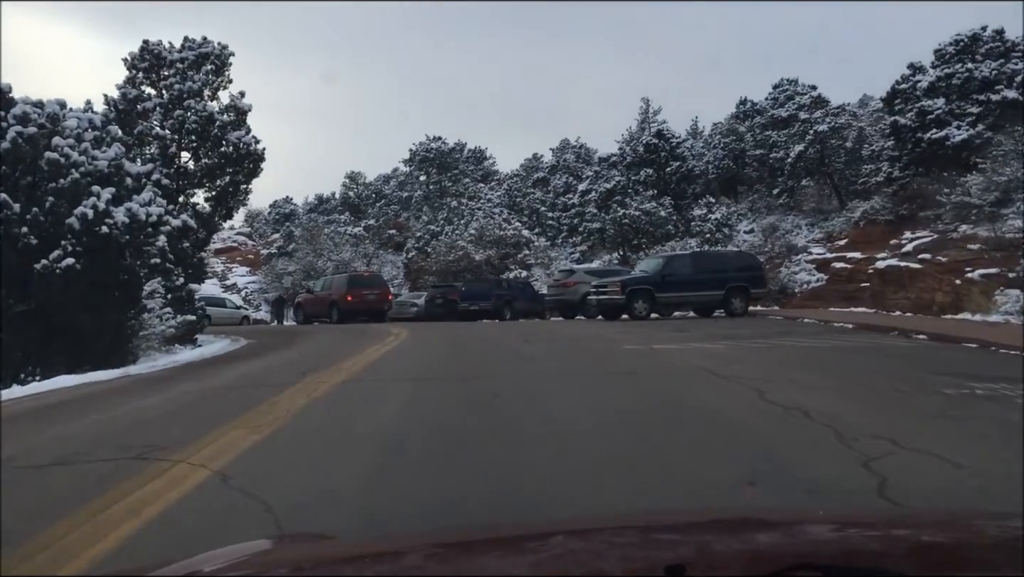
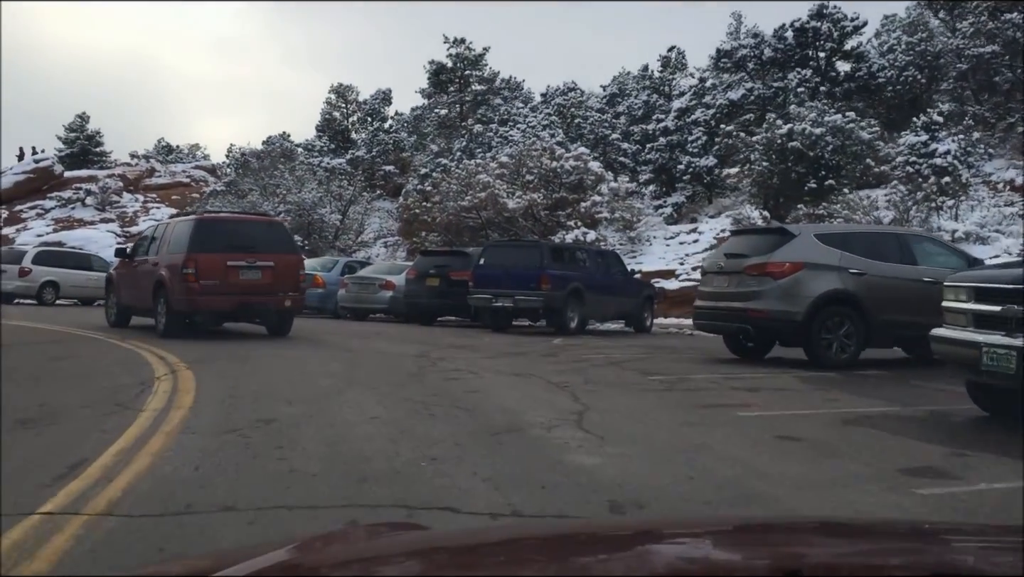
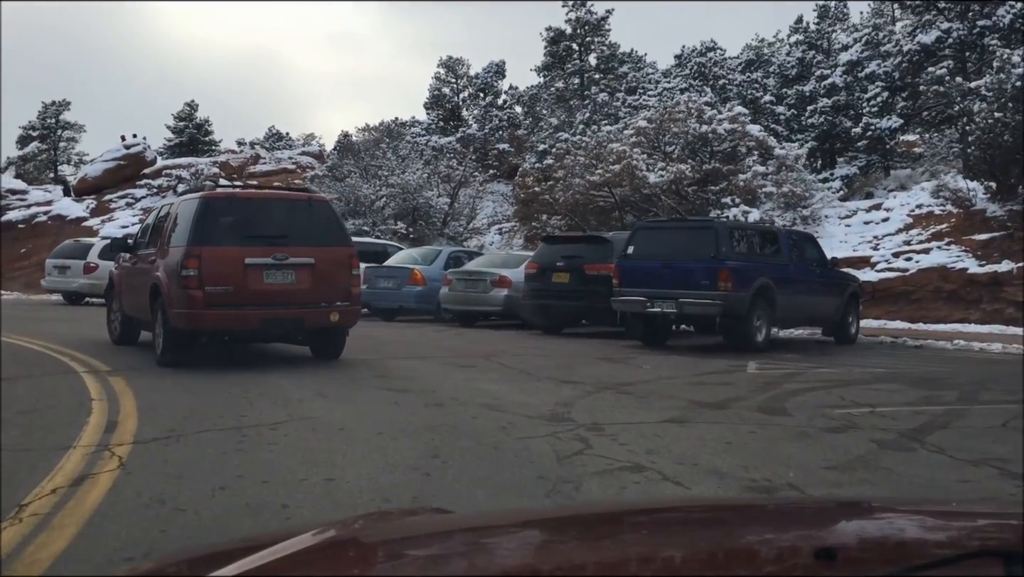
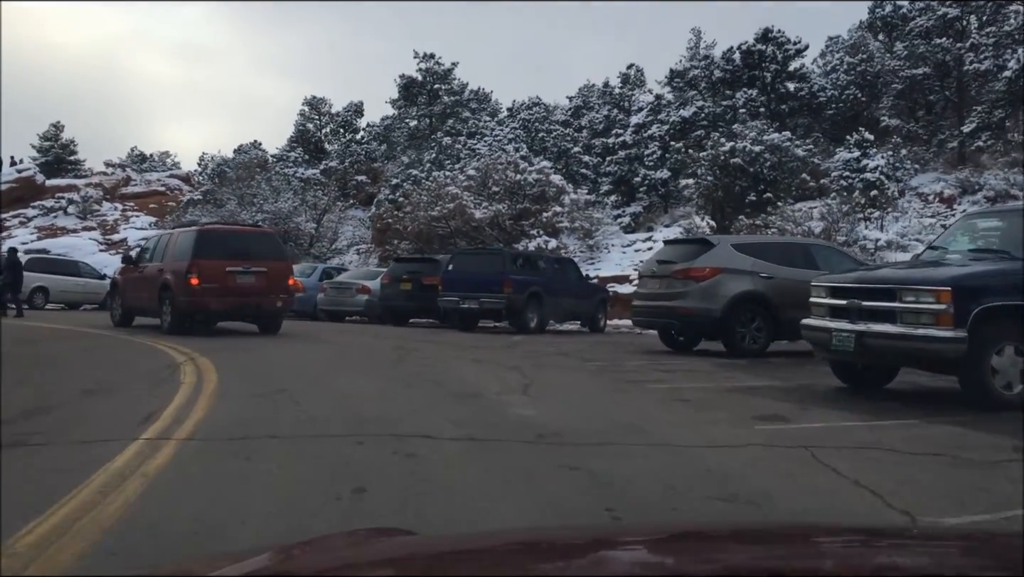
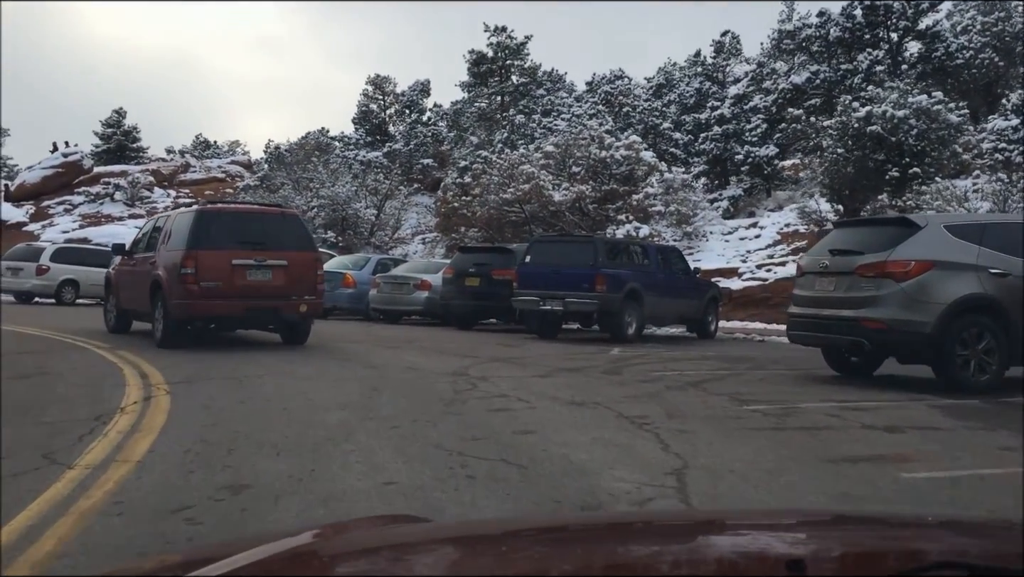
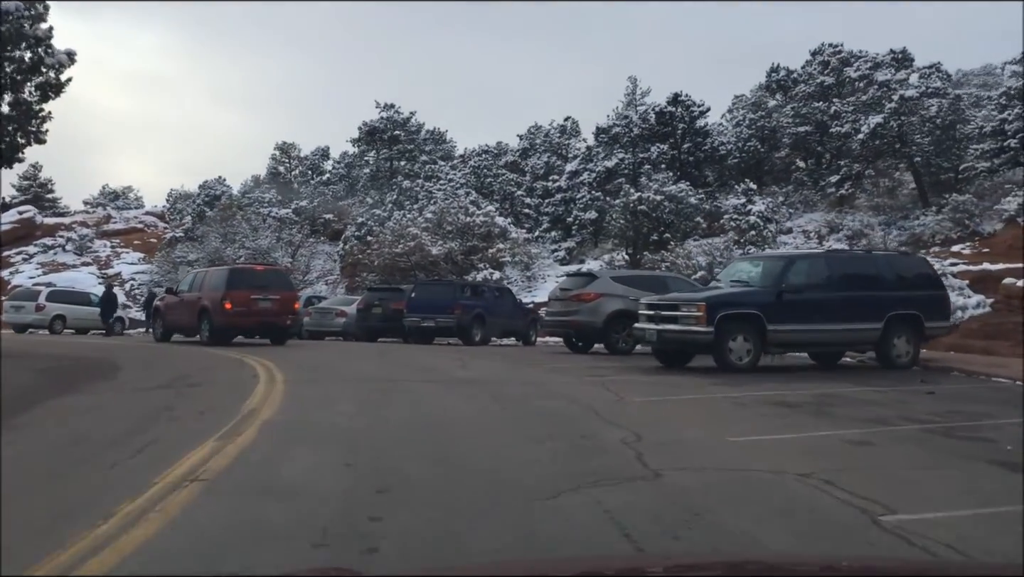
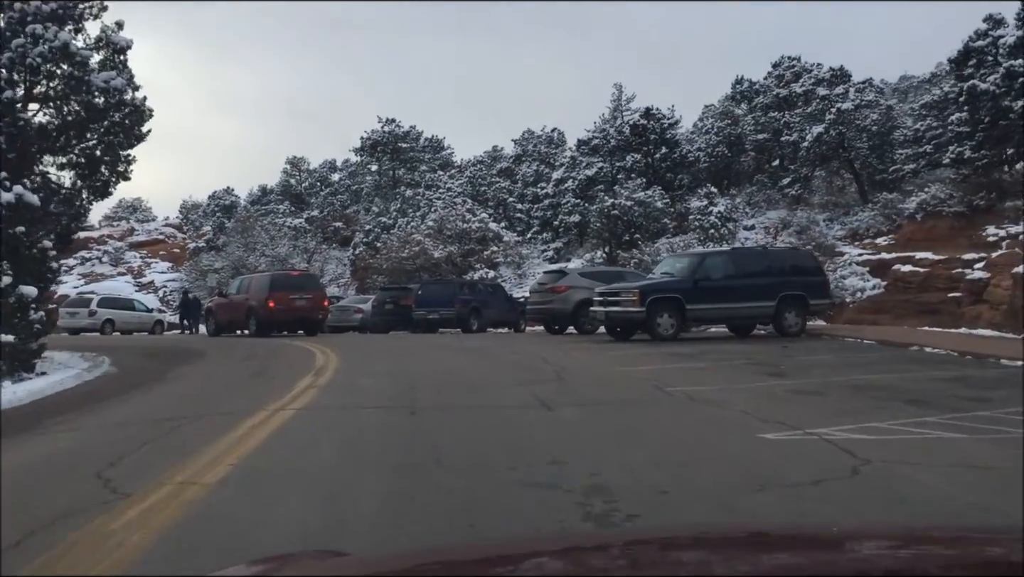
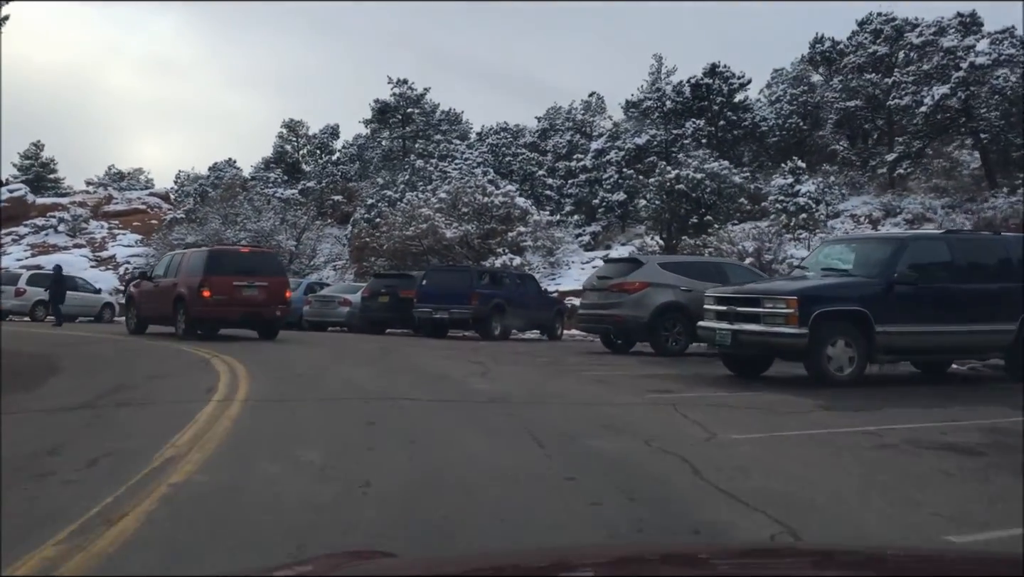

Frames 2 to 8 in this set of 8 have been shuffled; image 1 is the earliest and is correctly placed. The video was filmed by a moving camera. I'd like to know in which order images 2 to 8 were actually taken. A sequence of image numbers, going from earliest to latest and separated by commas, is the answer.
7, 6, 8, 4, 2, 5, 3
